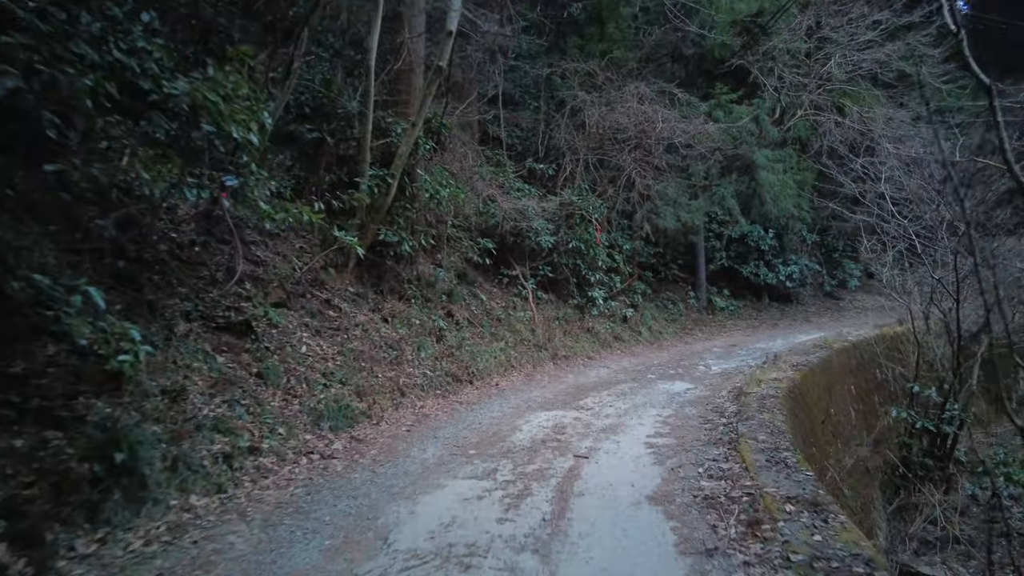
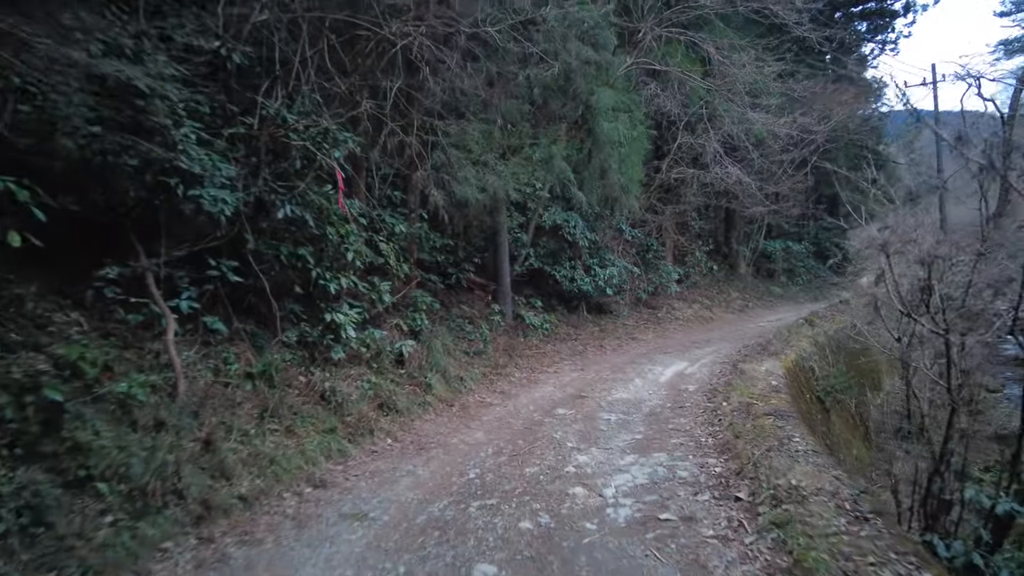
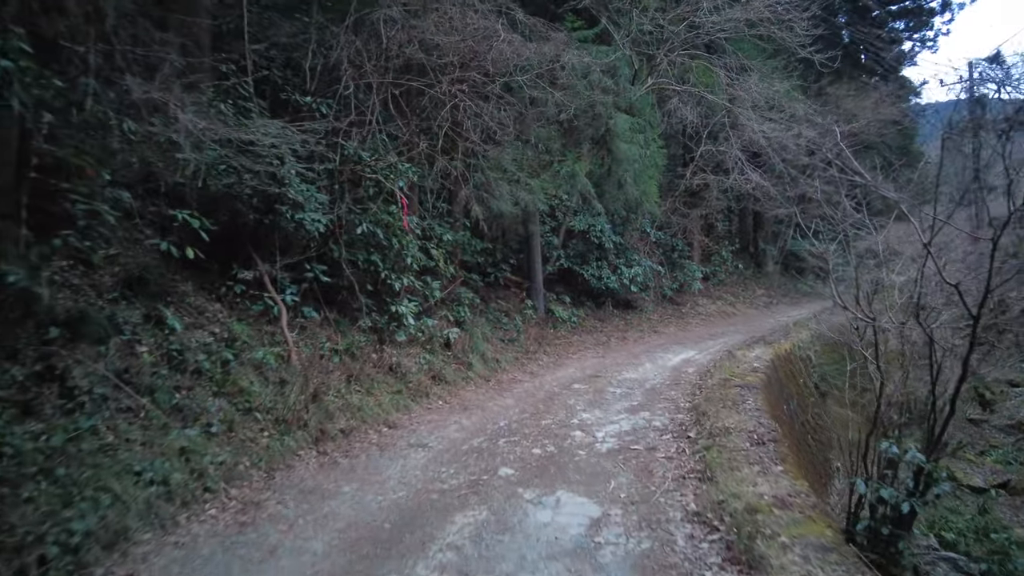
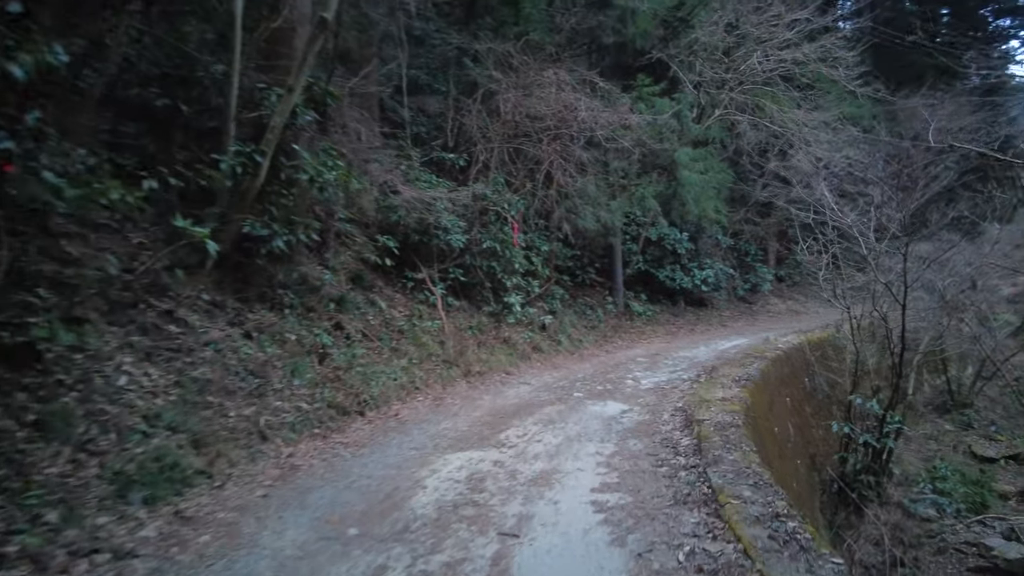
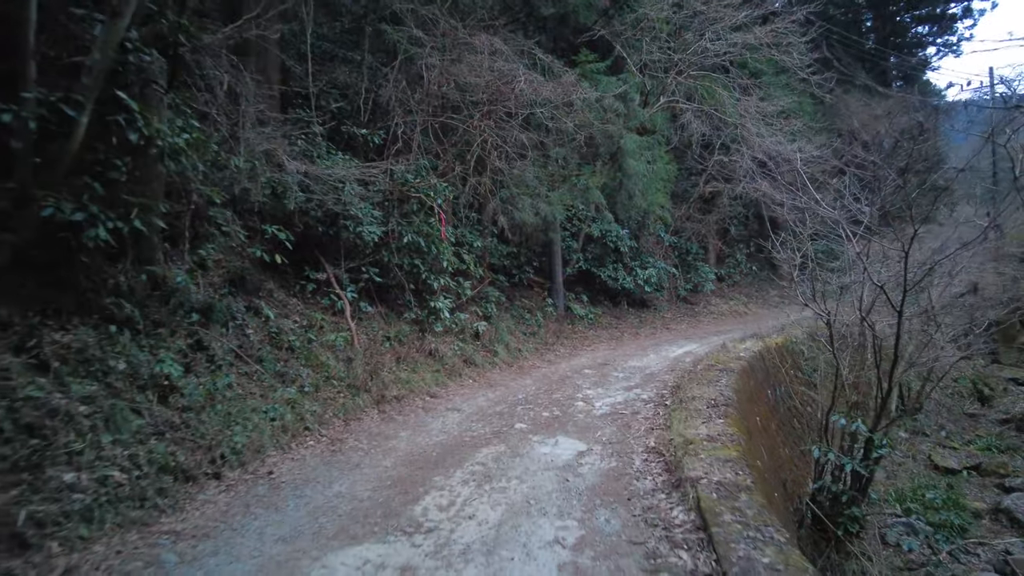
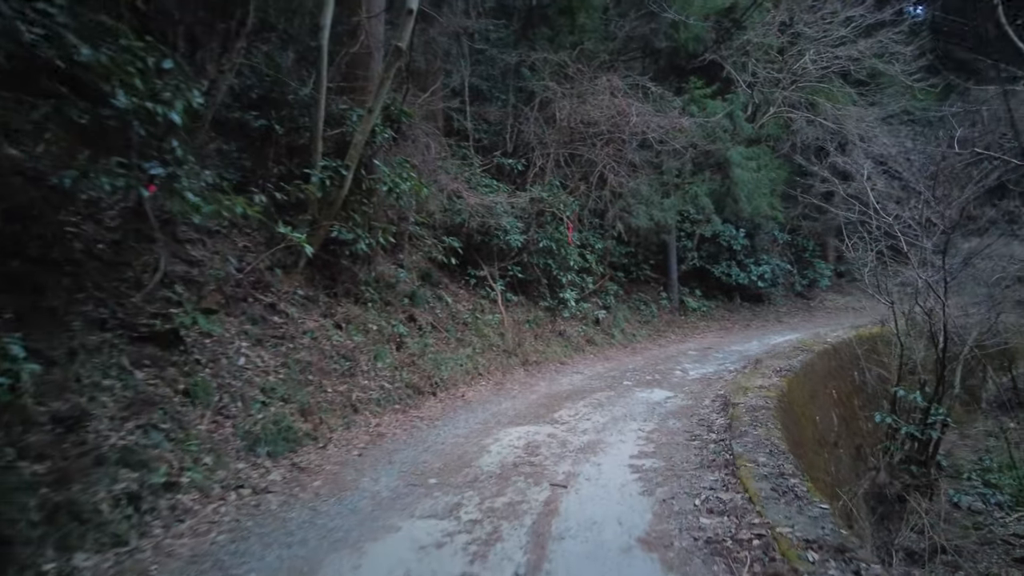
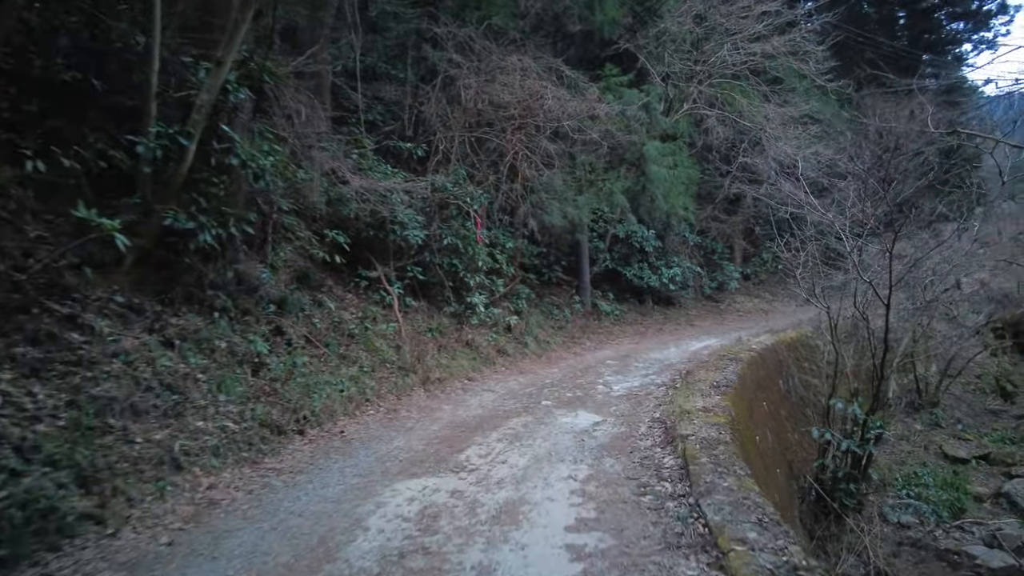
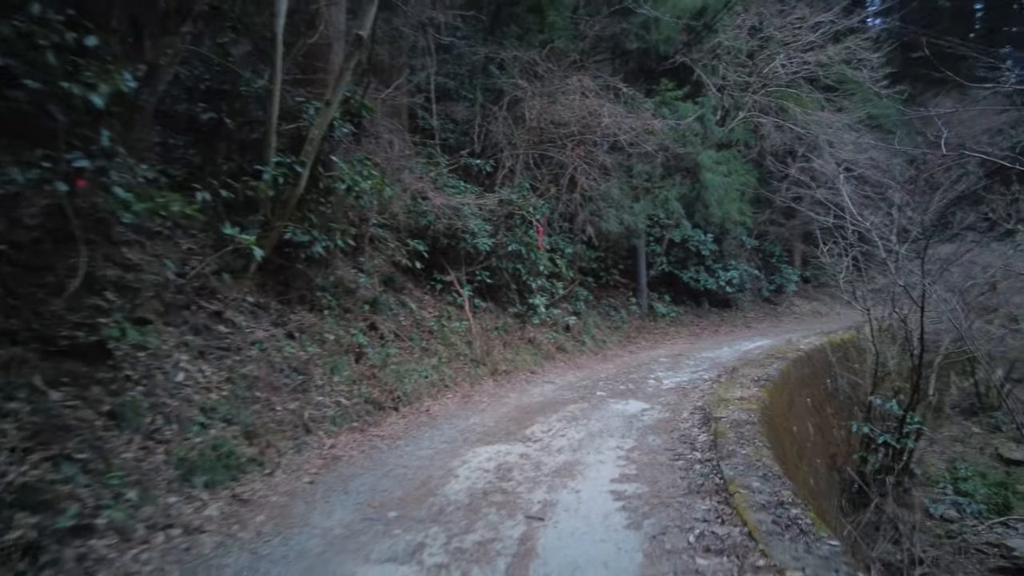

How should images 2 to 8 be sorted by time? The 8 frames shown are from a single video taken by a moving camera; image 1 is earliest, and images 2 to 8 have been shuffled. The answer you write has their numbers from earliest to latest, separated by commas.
6, 8, 4, 7, 5, 3, 2
